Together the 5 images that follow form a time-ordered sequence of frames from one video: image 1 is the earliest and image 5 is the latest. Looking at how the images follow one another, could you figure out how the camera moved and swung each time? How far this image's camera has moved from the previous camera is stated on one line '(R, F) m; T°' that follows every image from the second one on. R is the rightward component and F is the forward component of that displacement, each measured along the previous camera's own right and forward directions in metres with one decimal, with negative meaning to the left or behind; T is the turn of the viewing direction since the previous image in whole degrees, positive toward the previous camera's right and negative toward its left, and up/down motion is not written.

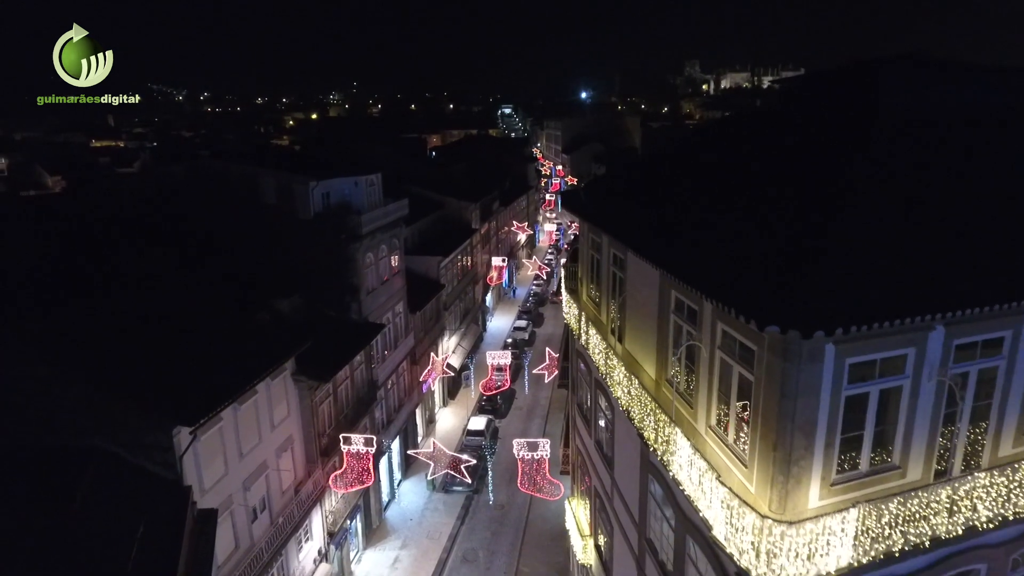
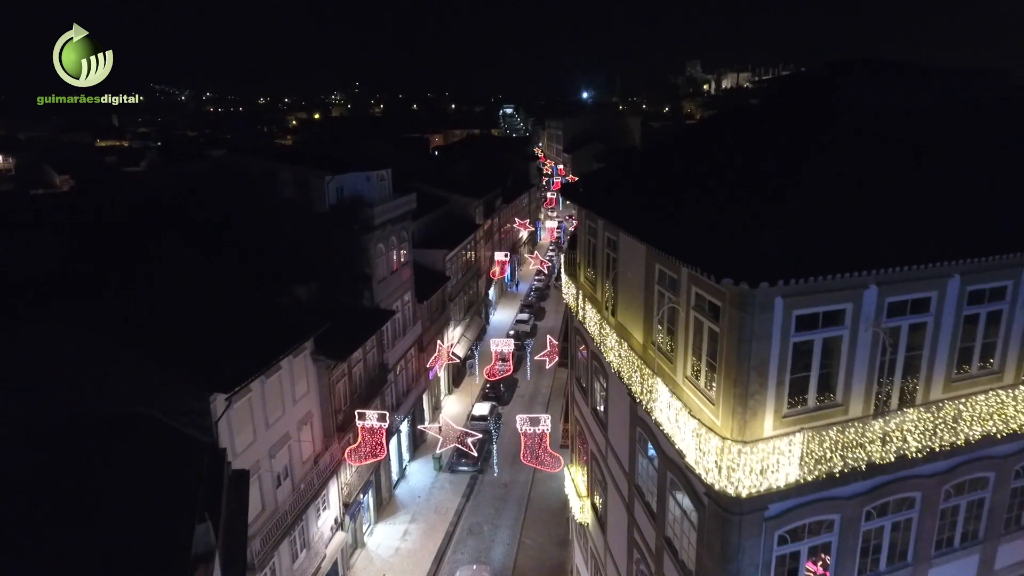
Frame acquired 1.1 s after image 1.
(-0.1, -1.7) m; 0°
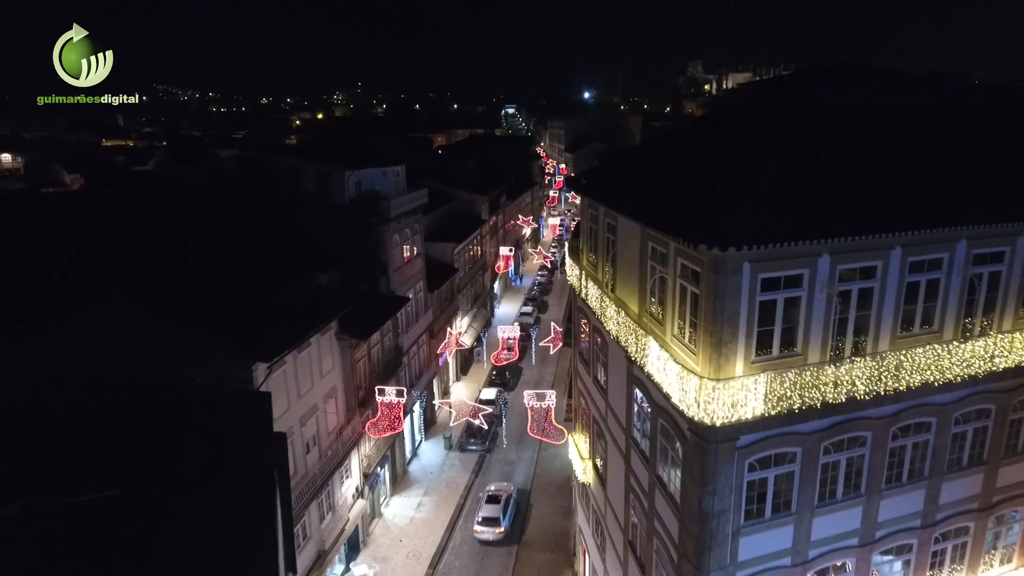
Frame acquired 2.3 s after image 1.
(-0.3, -2.1) m; 0°
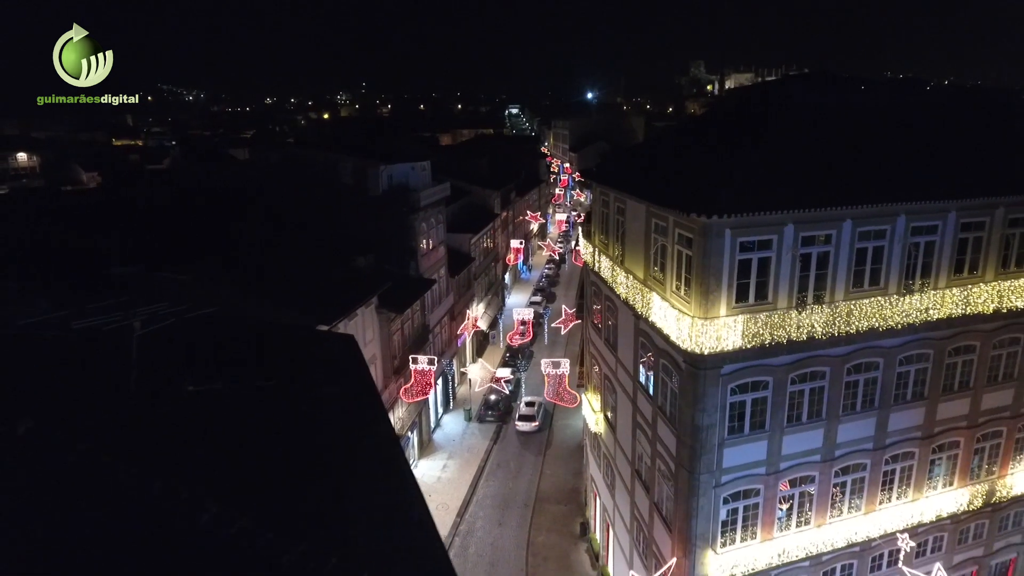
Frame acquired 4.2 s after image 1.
(-0.8, -3.4) m; 0°
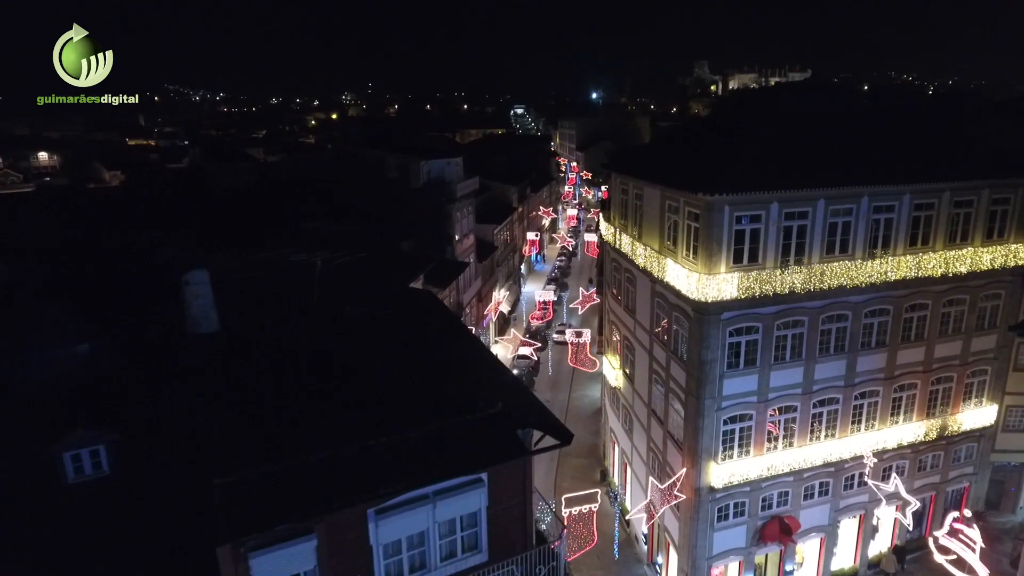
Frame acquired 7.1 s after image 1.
(-1.3, -4.3) m; 0°
